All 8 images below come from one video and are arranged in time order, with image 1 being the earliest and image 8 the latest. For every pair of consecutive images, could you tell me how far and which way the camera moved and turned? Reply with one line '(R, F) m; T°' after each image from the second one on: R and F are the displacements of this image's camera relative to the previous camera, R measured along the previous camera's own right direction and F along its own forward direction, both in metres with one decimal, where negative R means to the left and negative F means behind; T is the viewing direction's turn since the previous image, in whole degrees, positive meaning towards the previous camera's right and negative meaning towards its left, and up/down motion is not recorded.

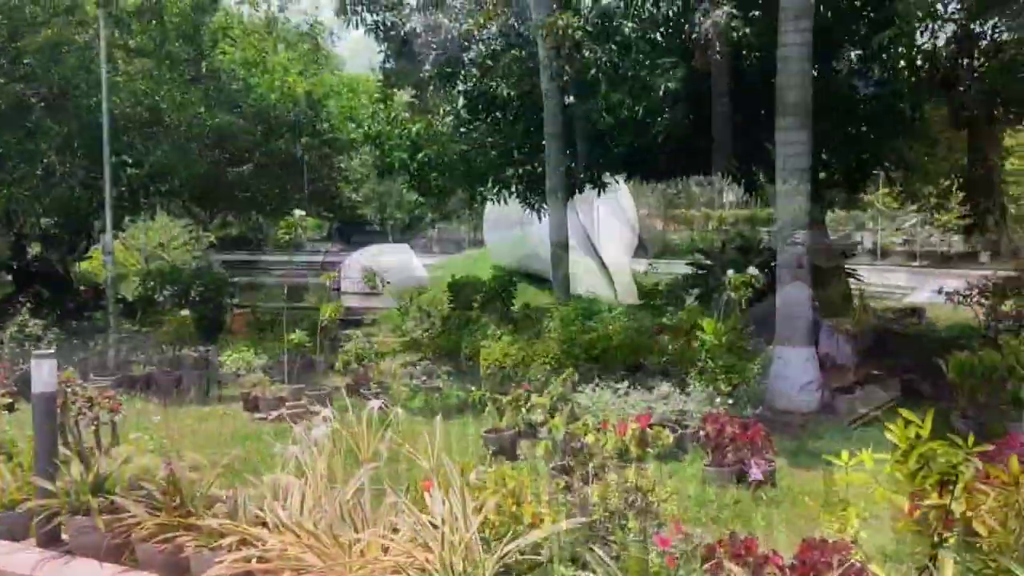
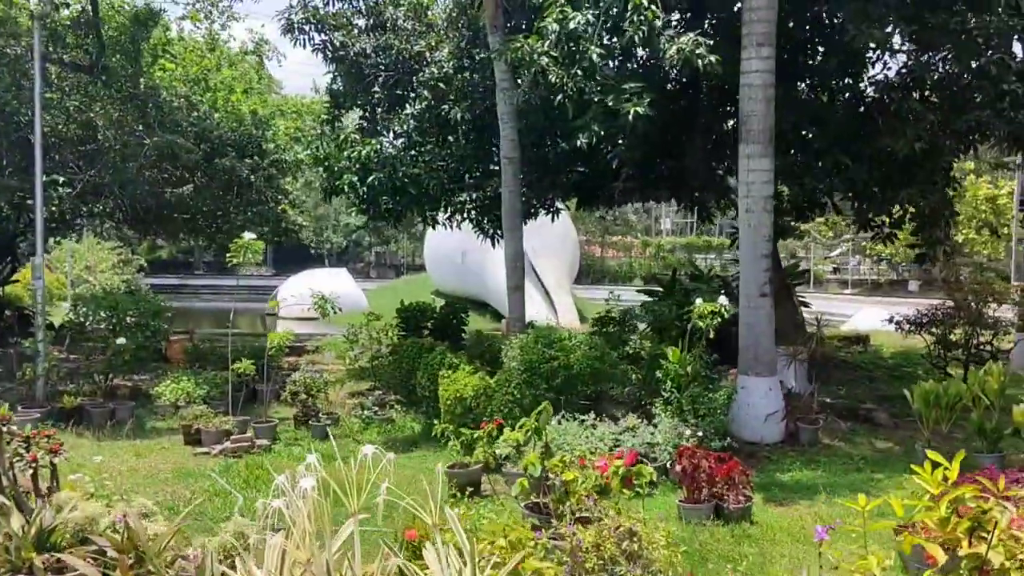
(-0.2, +0.2) m; +4°
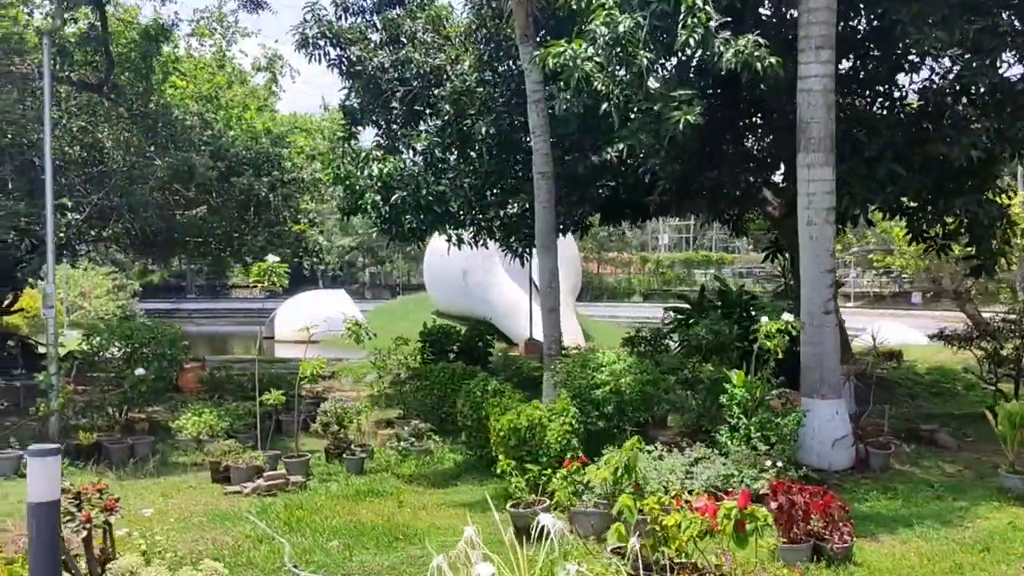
(-0.4, +0.4) m; +1°
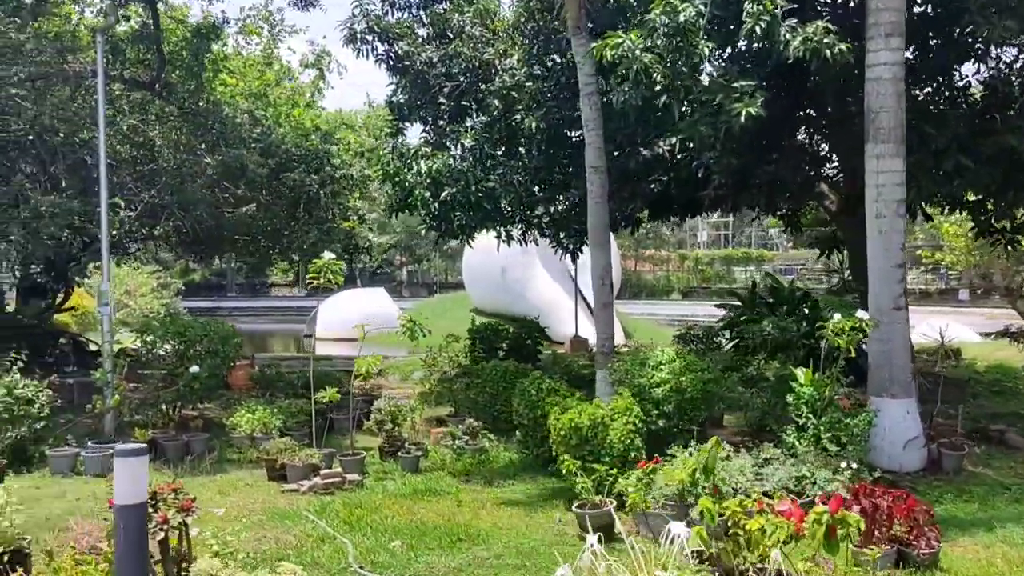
(-0.2, +0.1) m; -2°
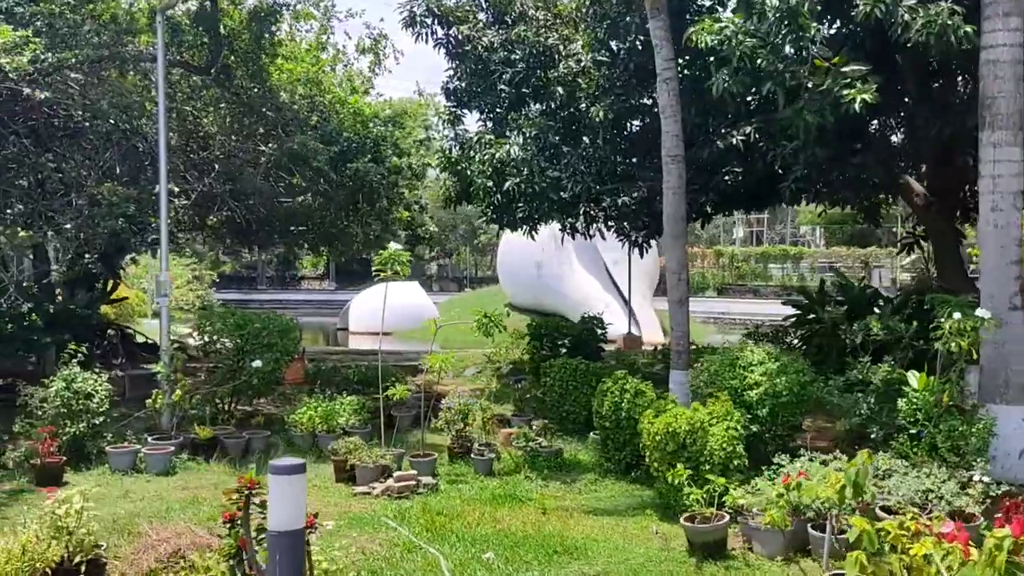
(-0.4, +0.4) m; -2°
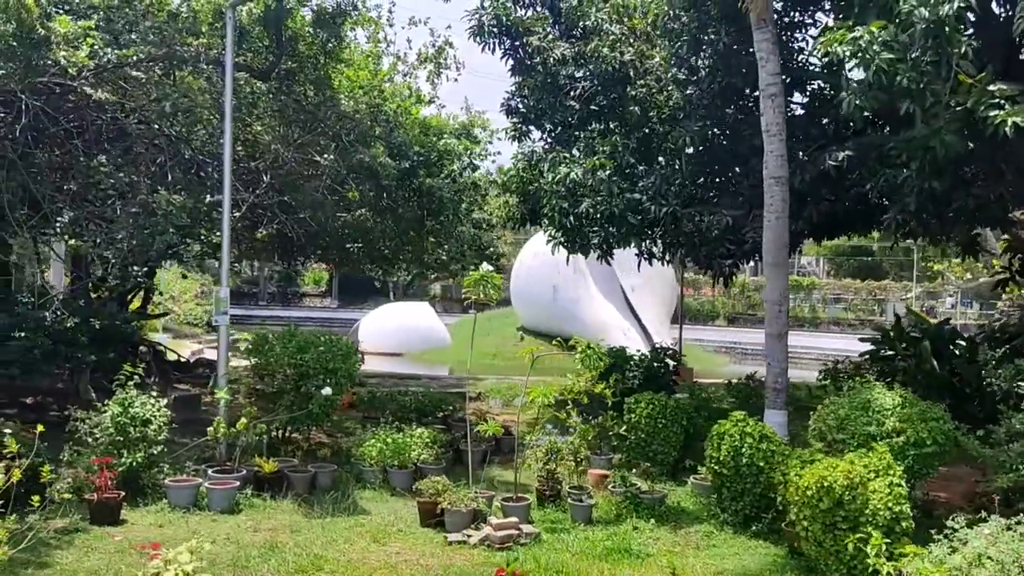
(-0.8, +0.7) m; 0°
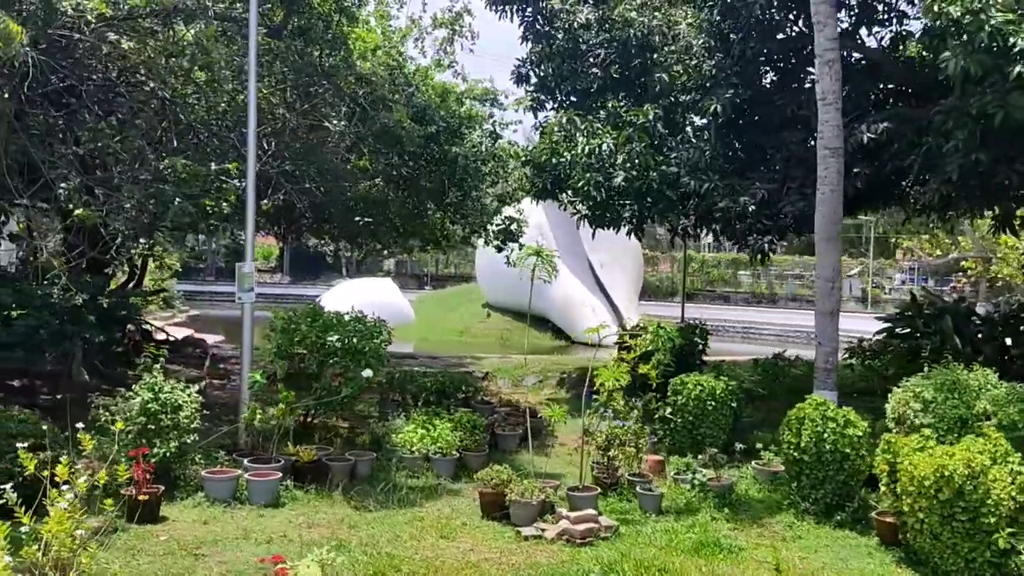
(-0.8, +0.5) m; +3°
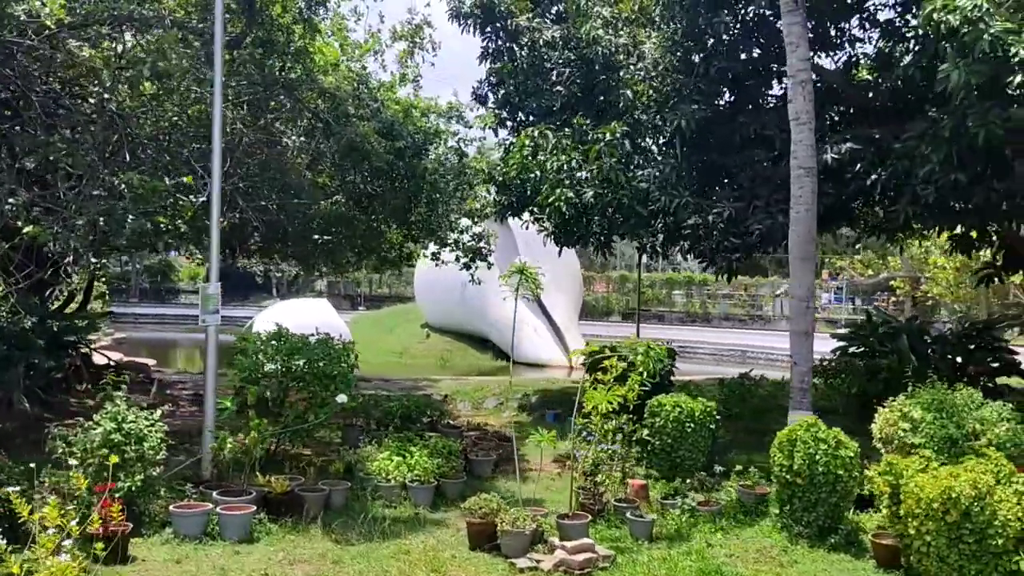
(-0.4, +0.2) m; +4°
